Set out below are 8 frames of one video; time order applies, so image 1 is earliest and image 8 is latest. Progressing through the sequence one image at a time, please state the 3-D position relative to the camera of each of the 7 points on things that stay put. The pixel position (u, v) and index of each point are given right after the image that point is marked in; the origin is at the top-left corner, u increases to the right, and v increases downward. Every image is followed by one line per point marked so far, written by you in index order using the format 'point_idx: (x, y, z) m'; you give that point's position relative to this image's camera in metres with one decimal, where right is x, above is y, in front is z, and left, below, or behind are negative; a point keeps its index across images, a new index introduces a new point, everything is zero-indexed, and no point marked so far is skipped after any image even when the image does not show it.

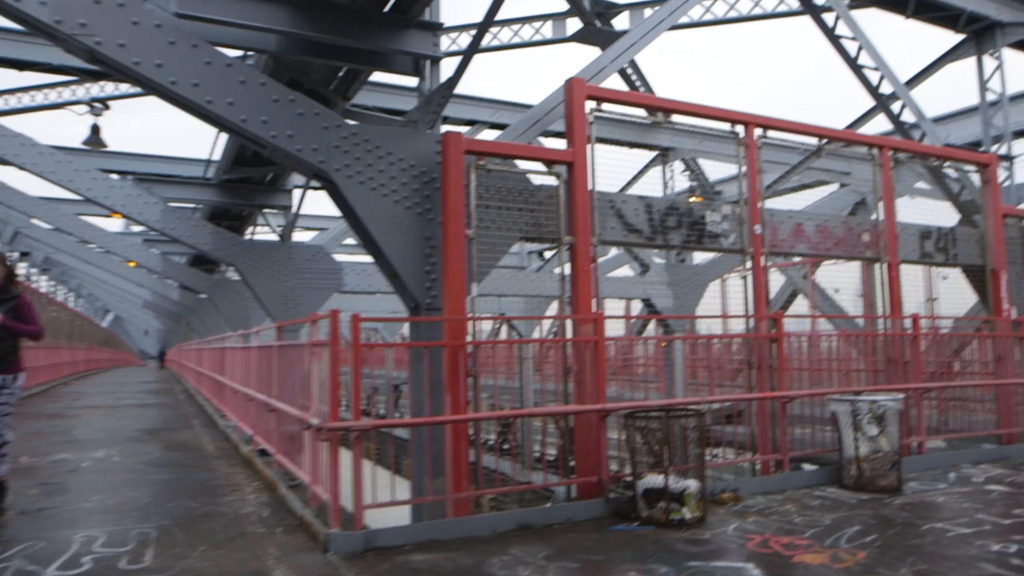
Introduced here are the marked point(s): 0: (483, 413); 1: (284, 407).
0: (-0.2, -1.0, +6.6) m
1: (-2.4, -1.3, +8.8) m
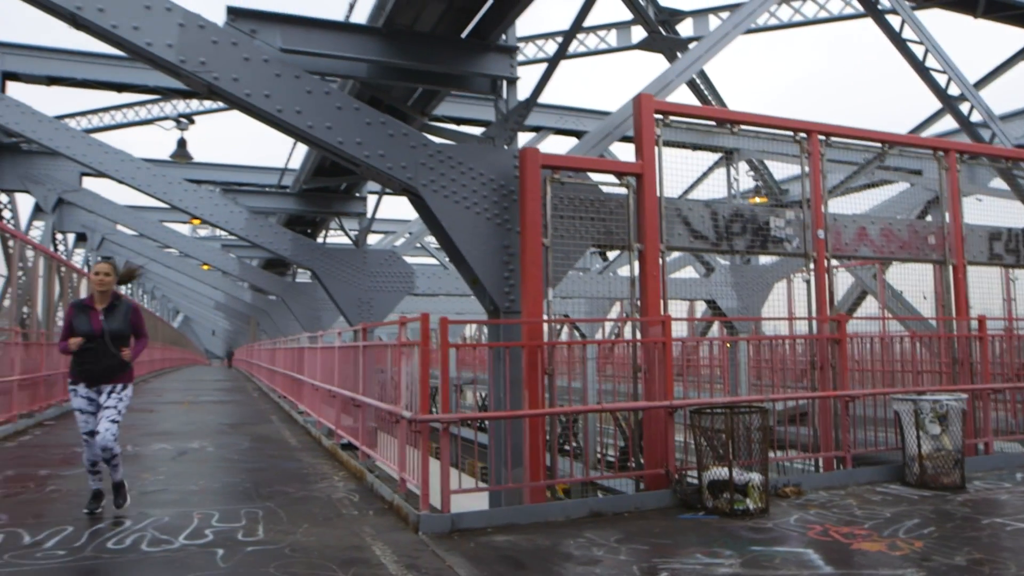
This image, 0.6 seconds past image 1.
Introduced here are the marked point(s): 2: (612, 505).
0: (+0.4, -1.0, +7.1) m
1: (-1.6, -1.3, +9.4) m
2: (+0.8, -1.8, +6.9) m
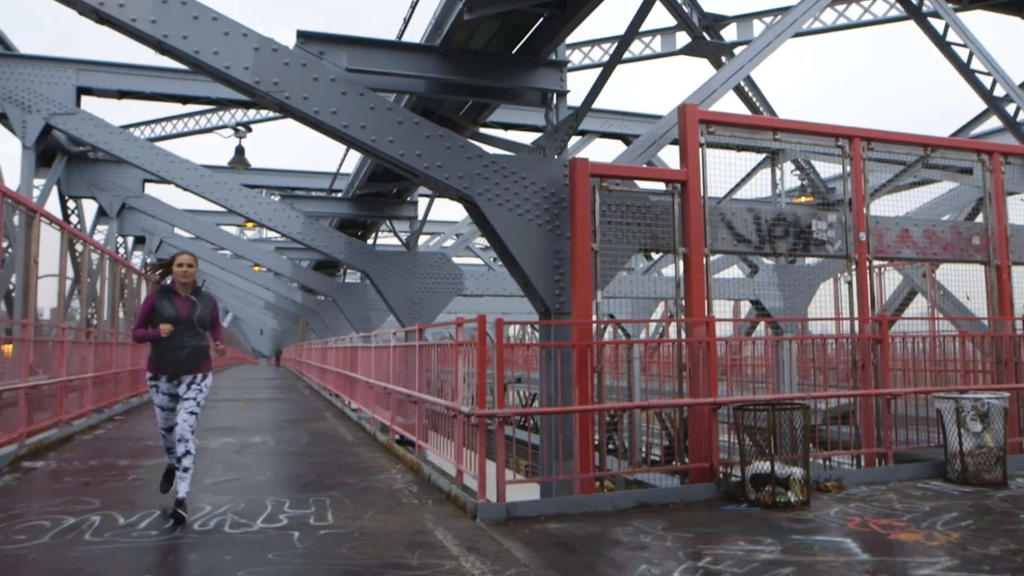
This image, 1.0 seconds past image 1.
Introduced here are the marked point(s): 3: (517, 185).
0: (+0.9, -1.1, +7.5) m
1: (-1.1, -1.3, +9.9) m
2: (+1.3, -1.8, +7.3) m
3: (+0.1, +1.0, +8.2) m
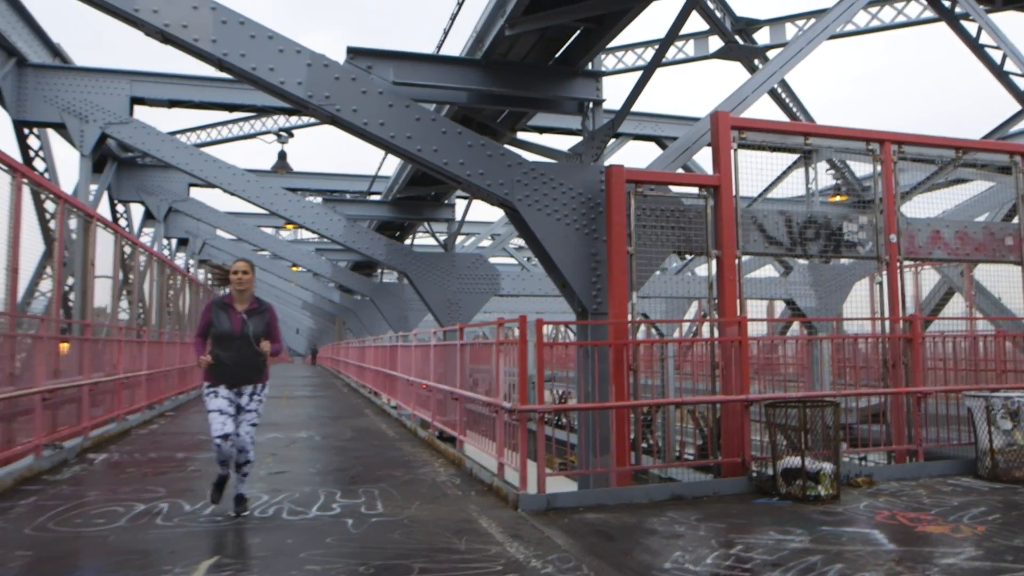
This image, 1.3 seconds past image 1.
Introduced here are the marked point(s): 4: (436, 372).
0: (+1.2, -1.1, +7.8) m
1: (-0.6, -1.3, +10.3) m
2: (+1.7, -1.8, +7.6) m
3: (+0.5, +1.0, +8.6) m
4: (-1.2, -1.3, +12.6) m
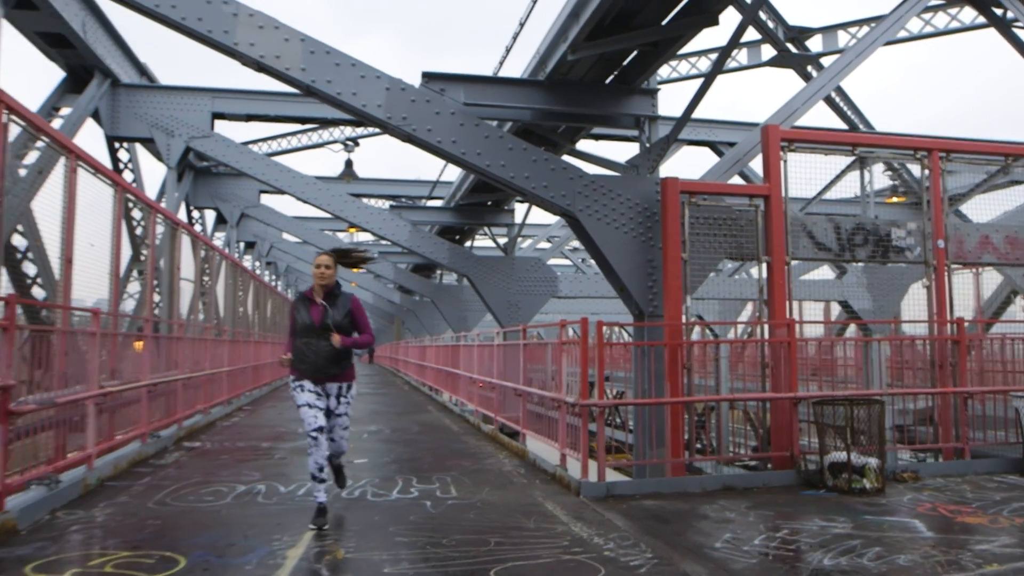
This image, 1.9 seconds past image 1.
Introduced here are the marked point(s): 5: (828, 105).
0: (+1.9, -1.1, +8.4) m
1: (+0.2, -1.4, +10.9) m
2: (+2.3, -1.9, +8.1) m
3: (+1.1, +1.0, +9.2) m
4: (-0.2, -1.3, +13.2) m
5: (+7.1, +4.1, +18.3) m
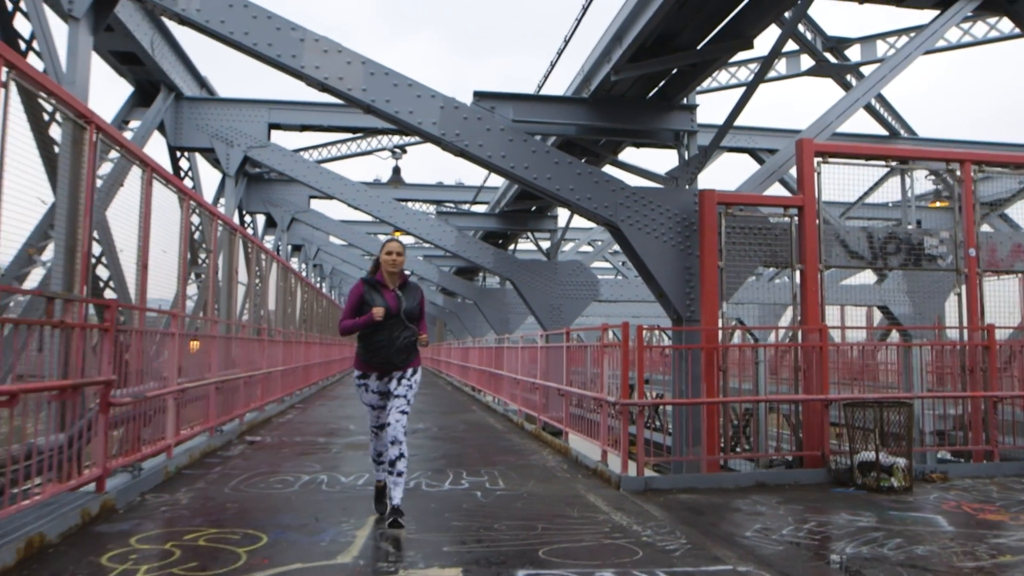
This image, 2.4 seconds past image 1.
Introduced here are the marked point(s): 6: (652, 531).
0: (+2.4, -1.2, +8.8) m
1: (+0.8, -1.4, +11.5) m
2: (+2.7, -2.0, +8.5) m
3: (+1.7, +0.9, +9.7) m
4: (+0.5, -1.4, +13.8) m
5: (+8.0, +4.0, +18.5) m
6: (+1.1, -1.9, +6.4) m
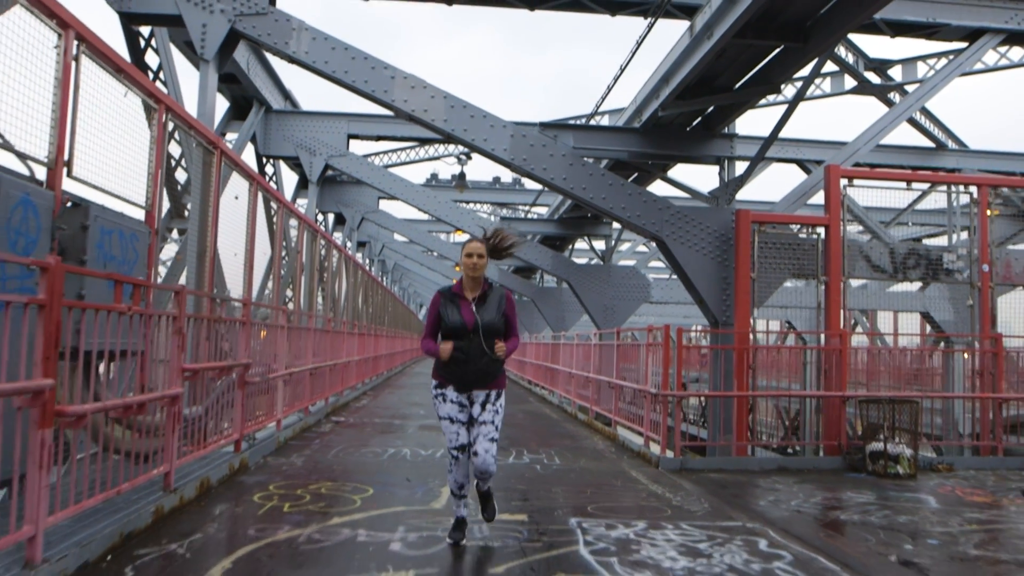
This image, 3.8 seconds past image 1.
0: (+3.0, -1.3, +10.1) m
1: (+1.7, -1.5, +12.8) m
2: (+3.4, -2.1, +9.7) m
3: (+2.4, +0.8, +11.0) m
4: (+1.5, -1.4, +15.2) m
5: (+9.5, +3.8, +19.4) m
6: (+1.6, -2.0, +7.7) m
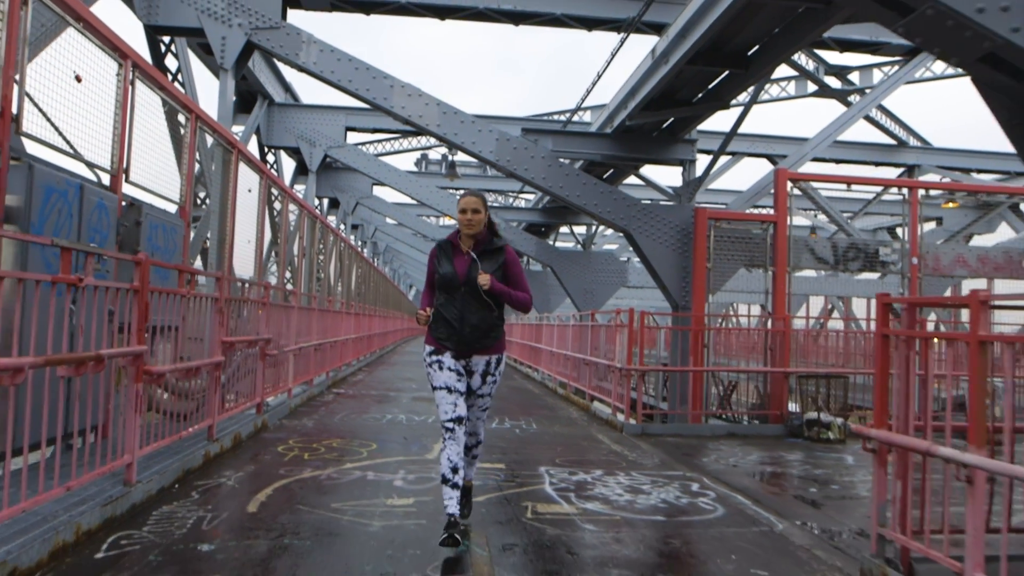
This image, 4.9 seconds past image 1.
0: (+2.8, -1.1, +11.5) m
1: (+1.4, -1.3, +14.2) m
2: (+3.2, -1.9, +11.2) m
3: (+2.2, +1.0, +12.3) m
4: (+1.2, -1.2, +16.6) m
5: (+9.2, +4.1, +20.8) m
6: (+1.4, -1.9, +9.1) m
